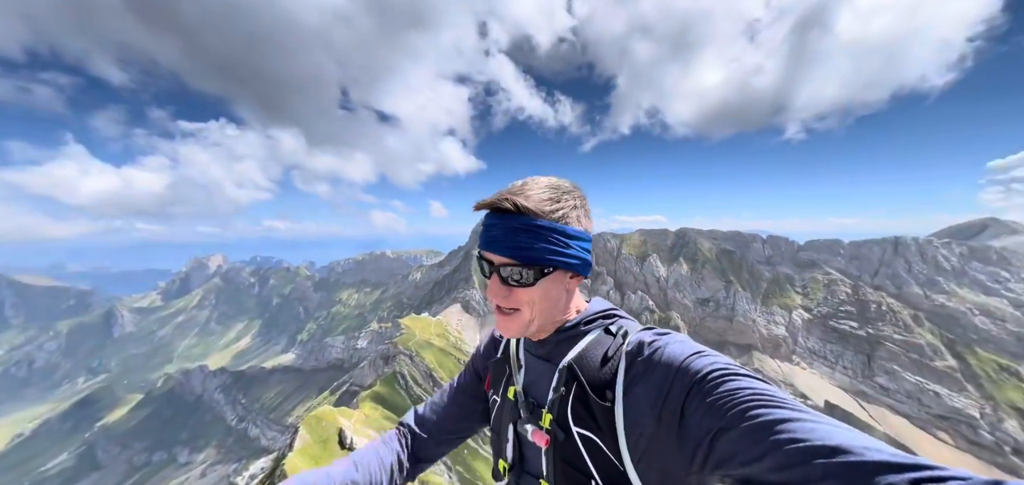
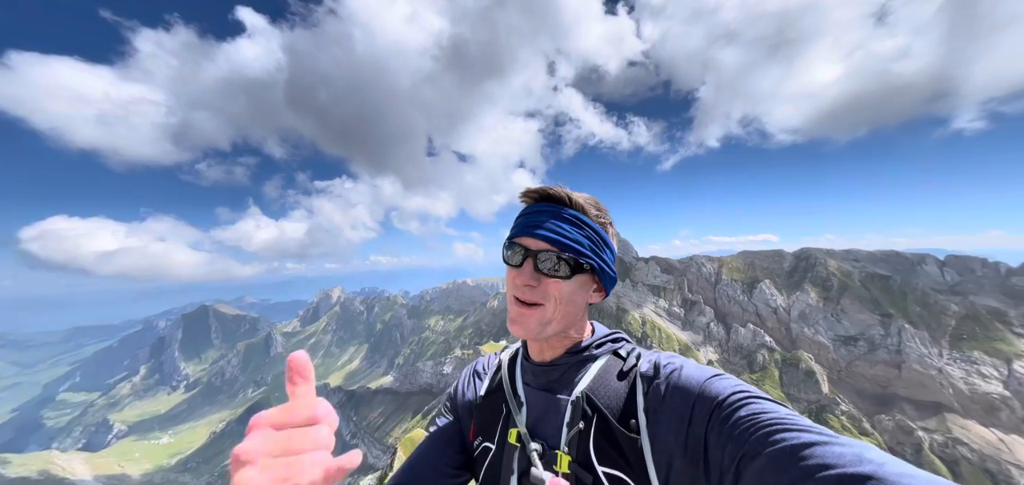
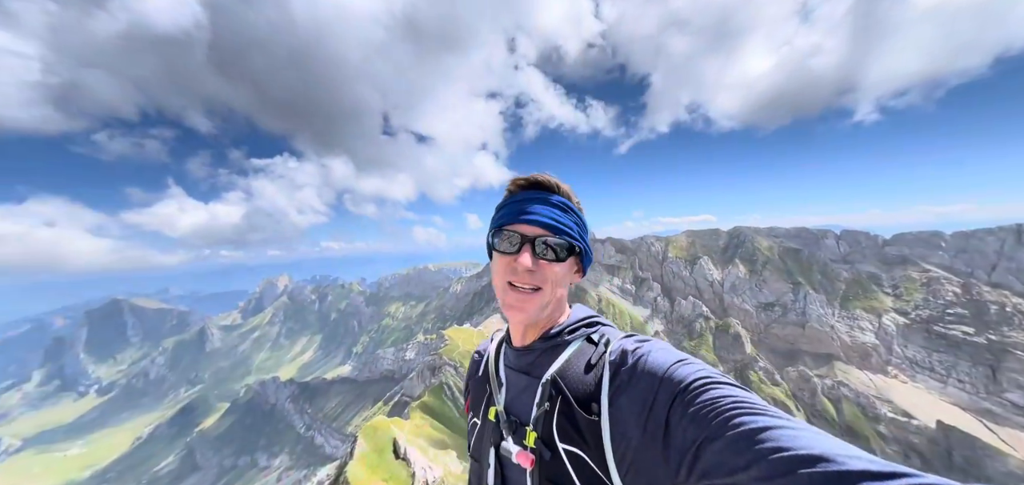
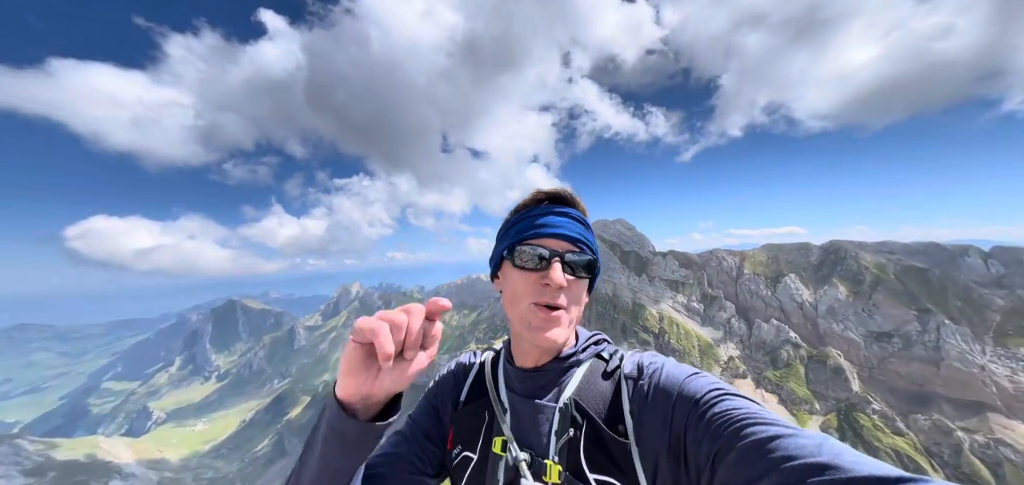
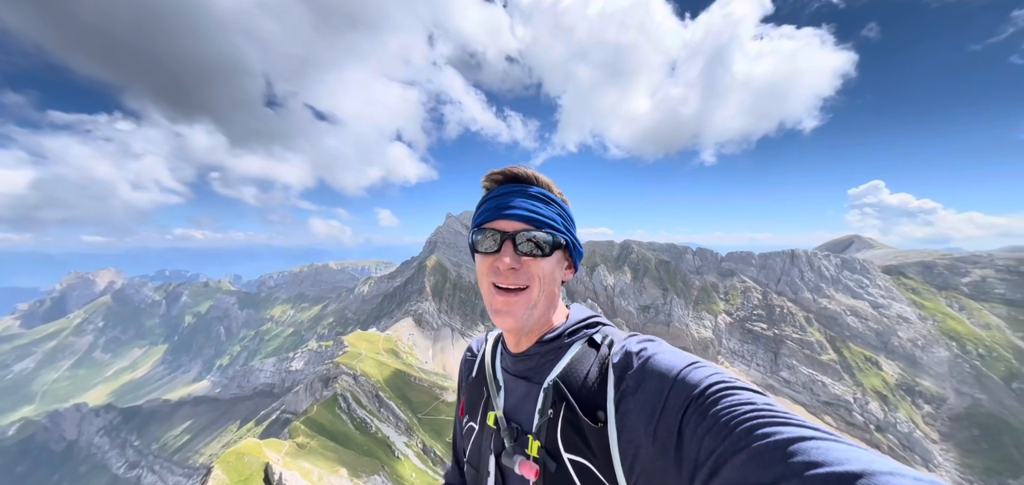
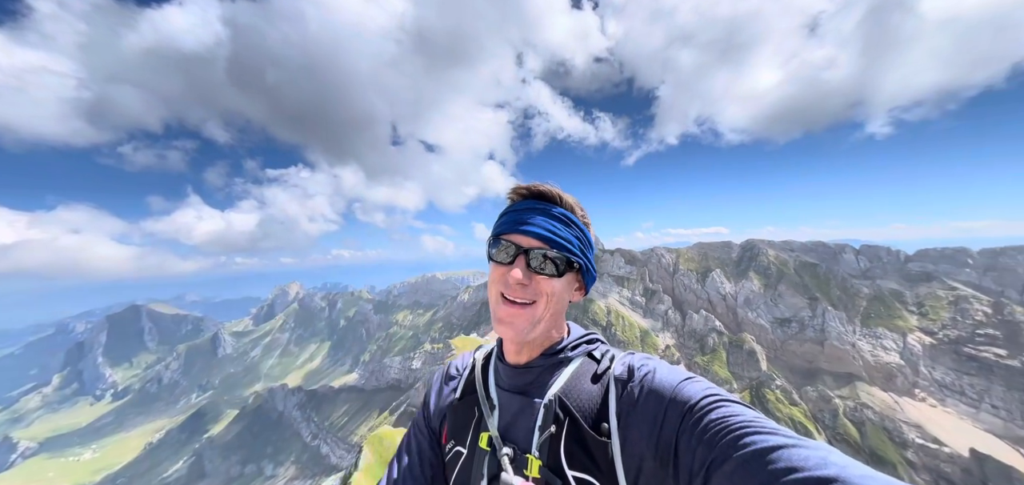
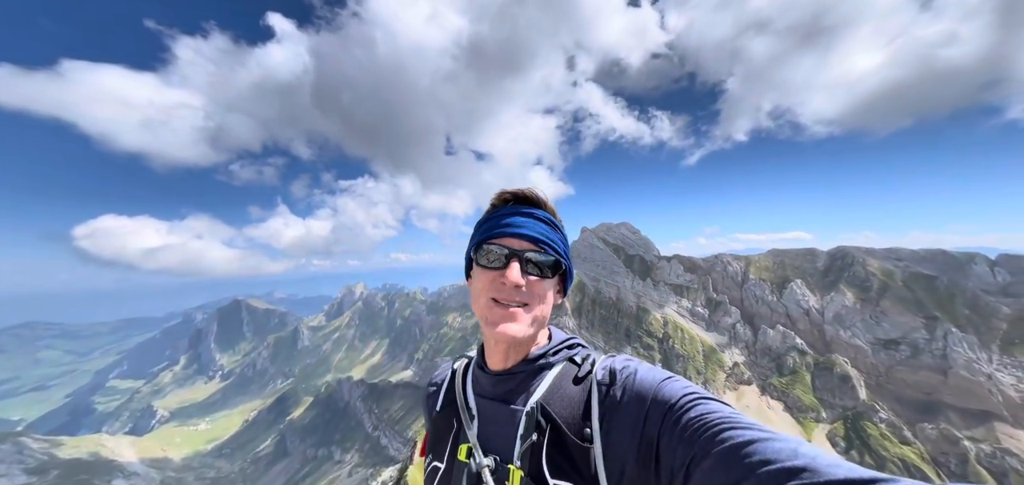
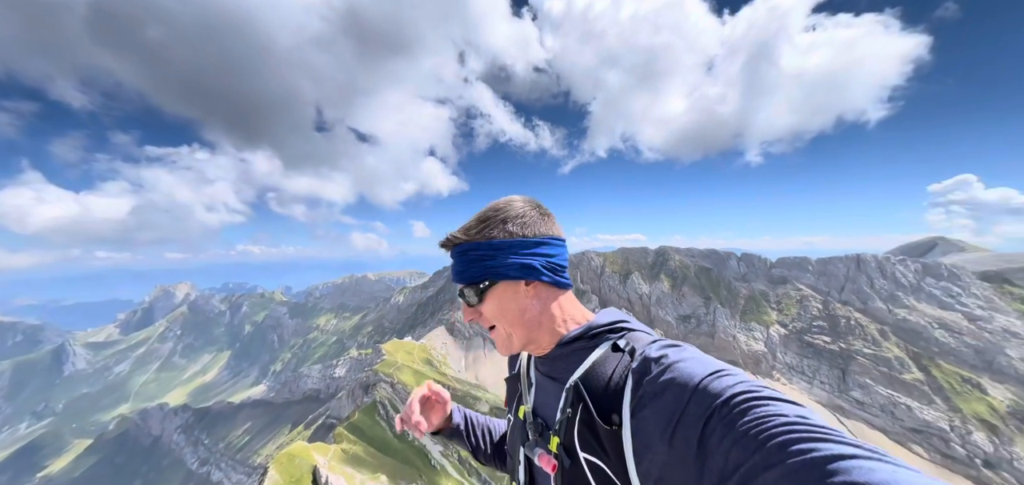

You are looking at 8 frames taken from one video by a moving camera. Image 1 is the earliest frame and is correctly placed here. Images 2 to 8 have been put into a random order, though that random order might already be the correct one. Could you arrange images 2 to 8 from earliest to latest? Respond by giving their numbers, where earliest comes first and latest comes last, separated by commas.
3, 4, 7, 2, 6, 8, 5
